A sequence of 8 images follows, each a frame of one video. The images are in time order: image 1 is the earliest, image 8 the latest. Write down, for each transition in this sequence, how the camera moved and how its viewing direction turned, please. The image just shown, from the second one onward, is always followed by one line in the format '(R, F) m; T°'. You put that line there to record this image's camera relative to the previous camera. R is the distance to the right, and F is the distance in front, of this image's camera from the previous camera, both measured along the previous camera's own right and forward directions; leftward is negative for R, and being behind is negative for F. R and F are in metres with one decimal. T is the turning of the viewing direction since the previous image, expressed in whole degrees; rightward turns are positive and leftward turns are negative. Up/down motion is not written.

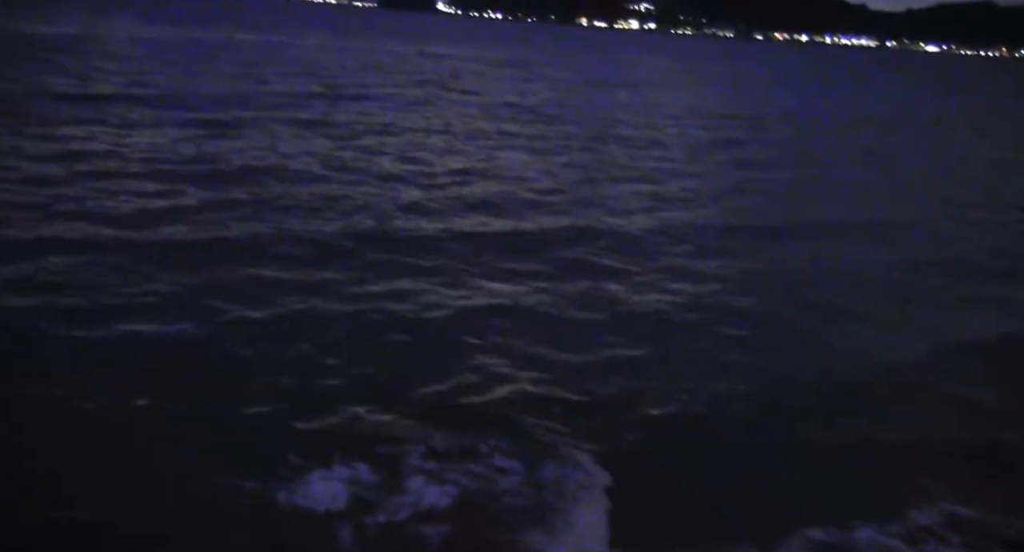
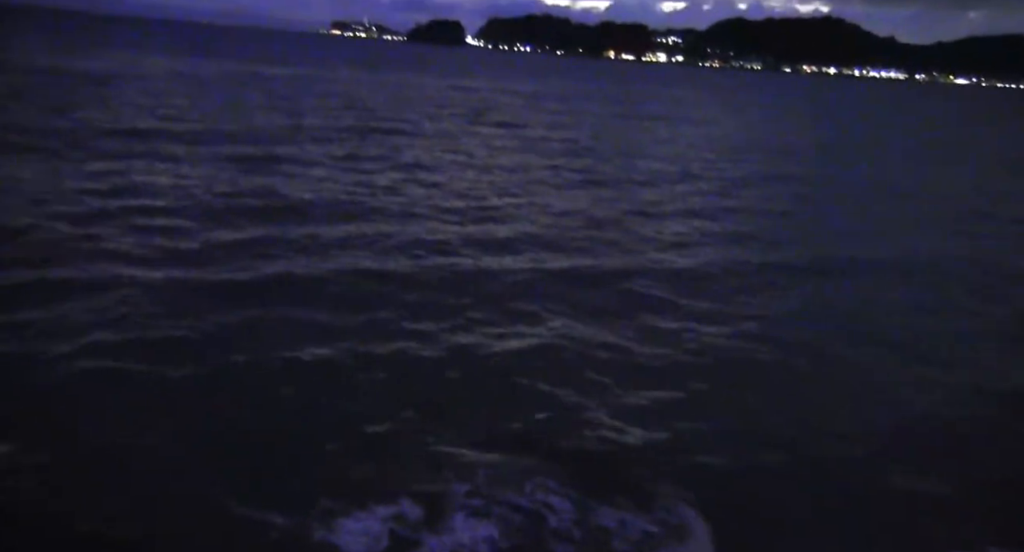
(-0.1, +0.1) m; -1°
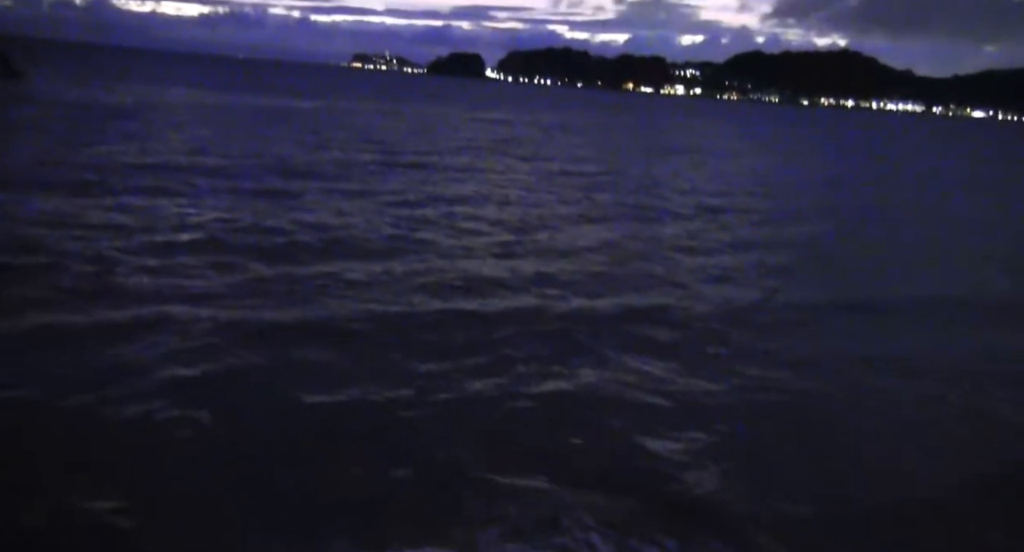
(-0.1, 0.0) m; -1°
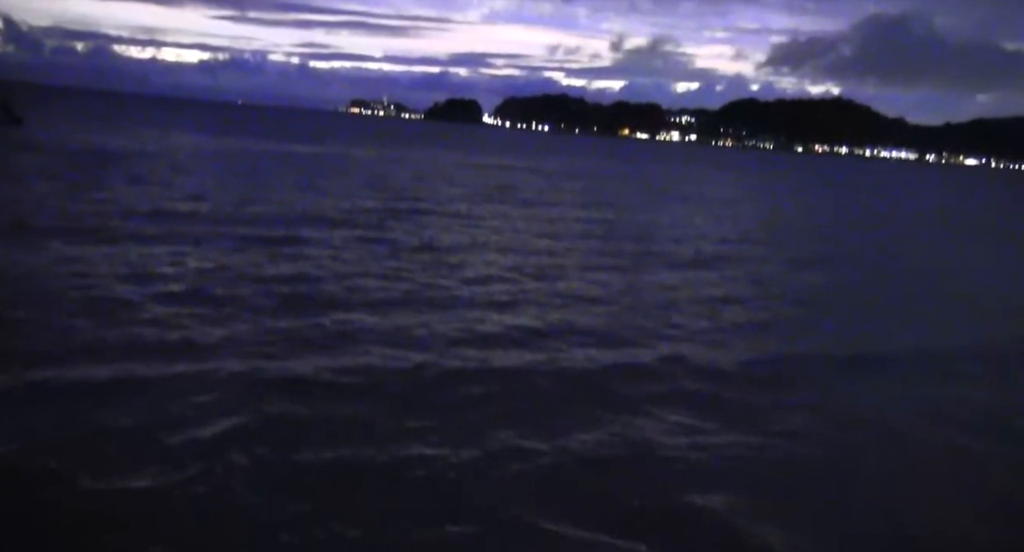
(-0.1, -0.2) m; 0°
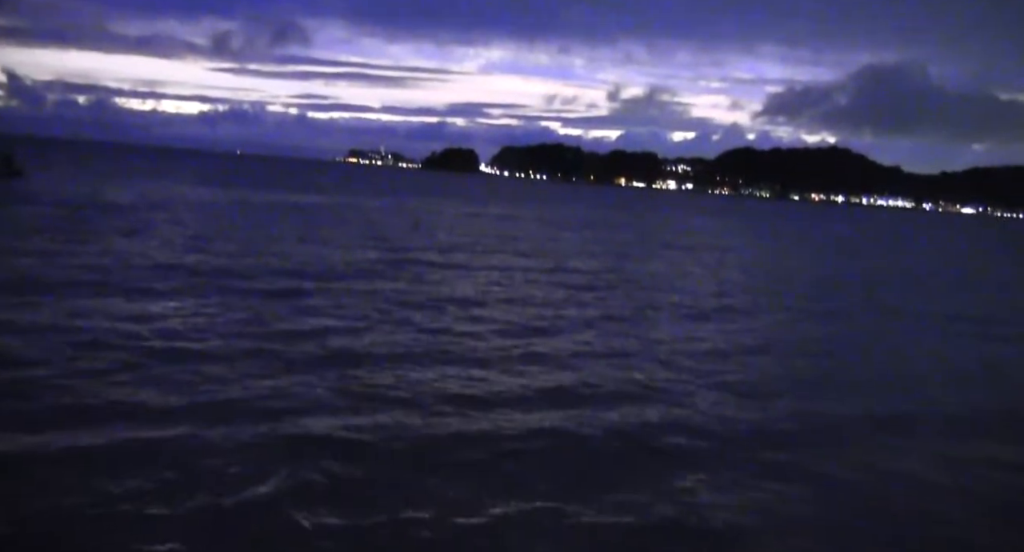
(-0.1, -0.1) m; 0°
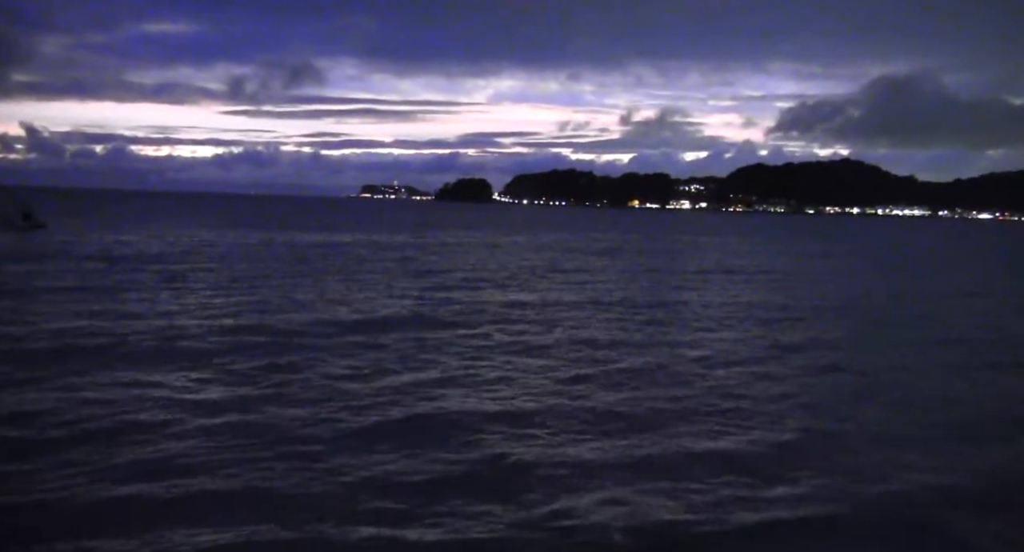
(-1.0, -0.4) m; -1°
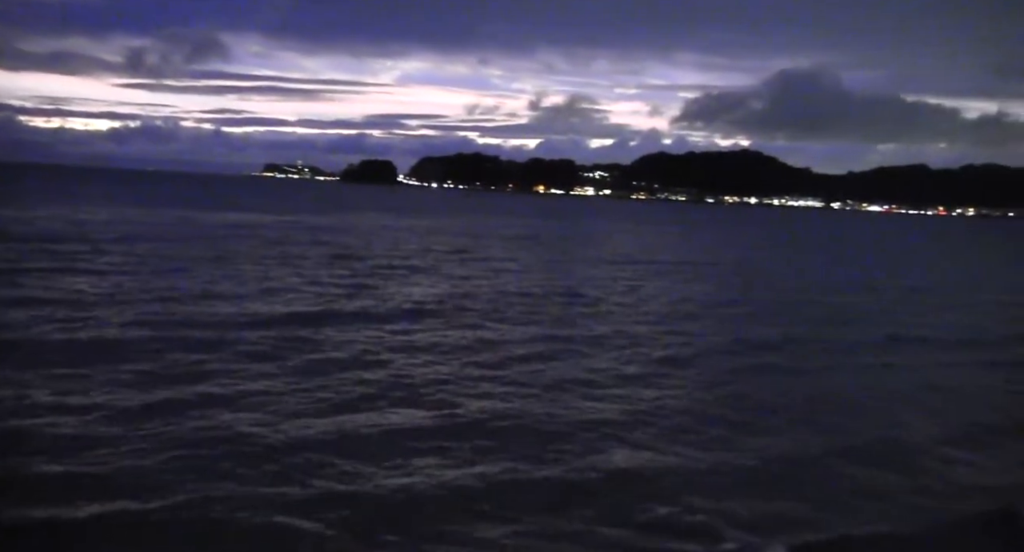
(-2.0, +0.5) m; +5°
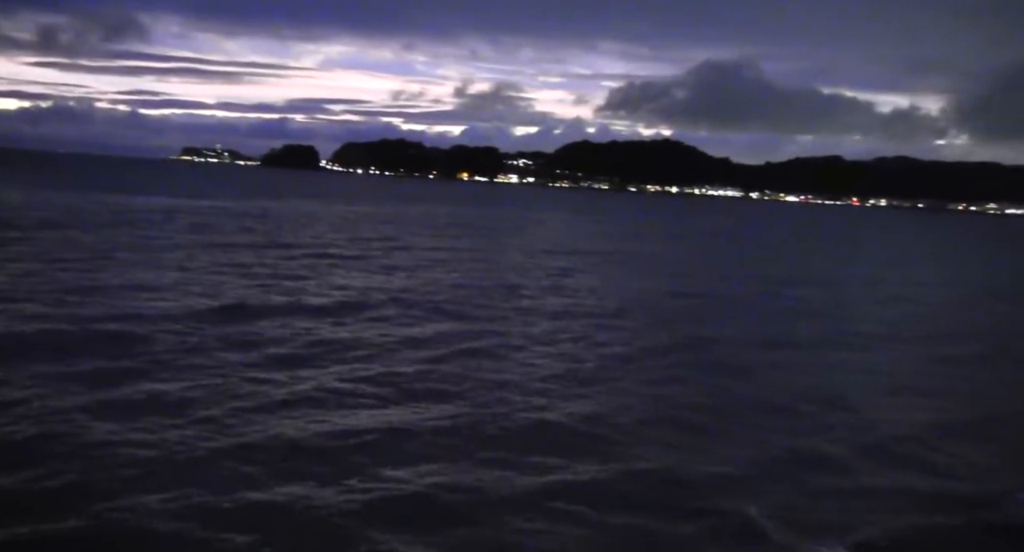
(-1.2, +0.5) m; +4°
